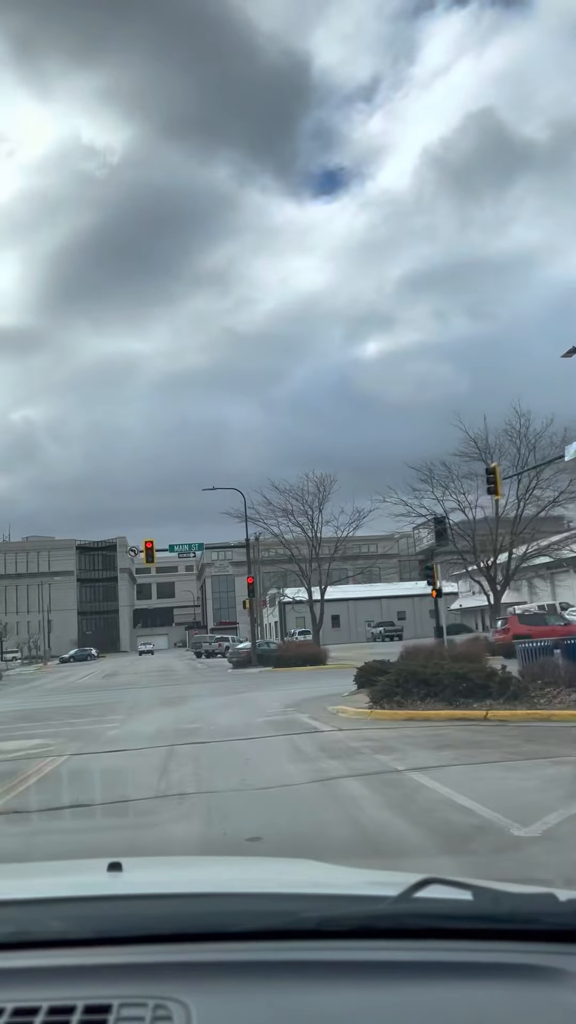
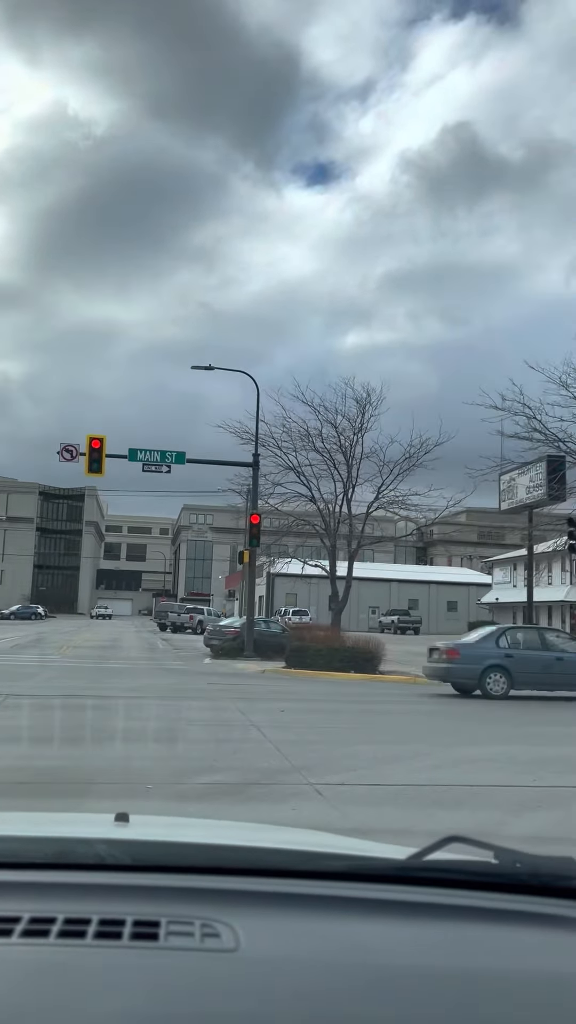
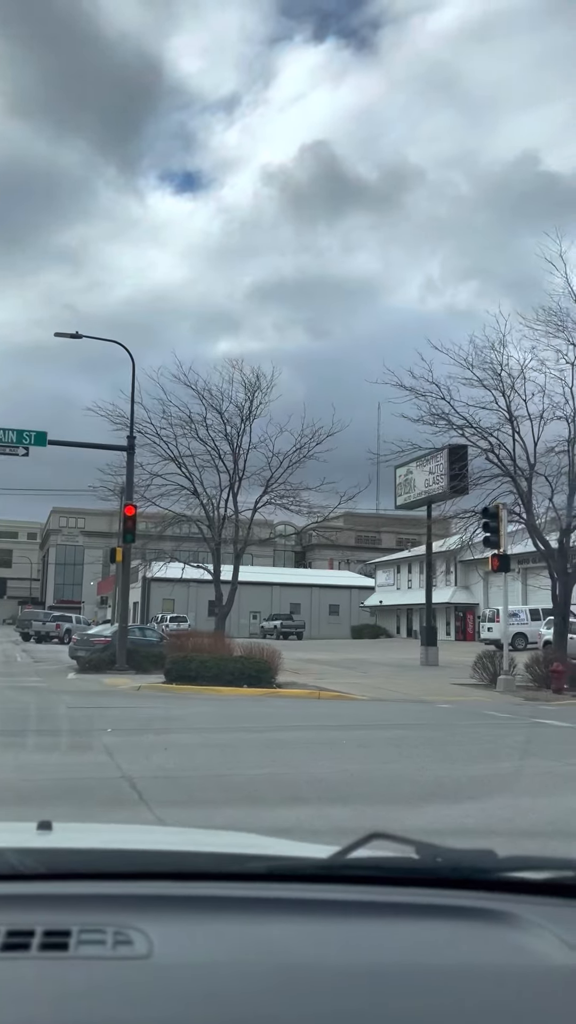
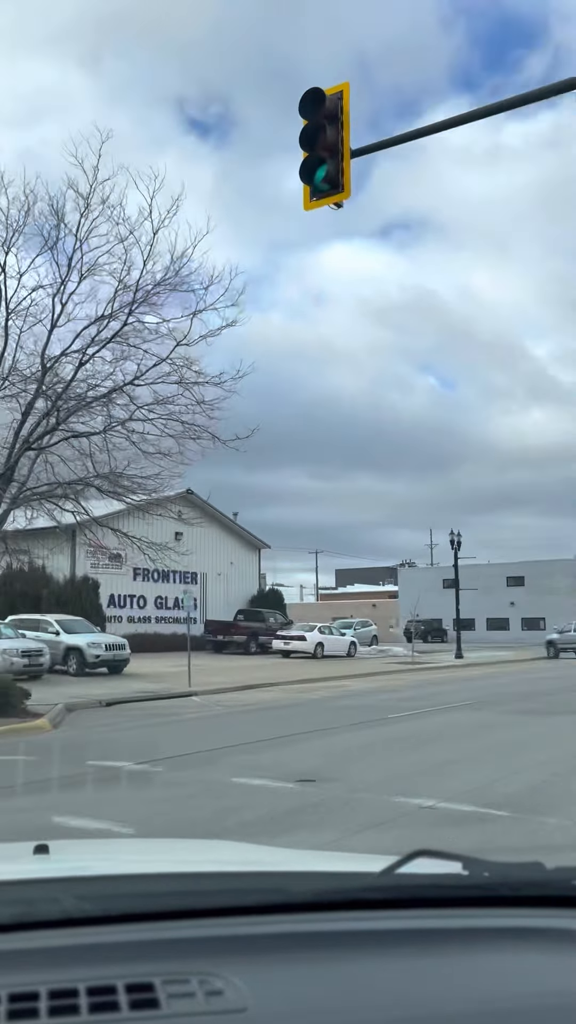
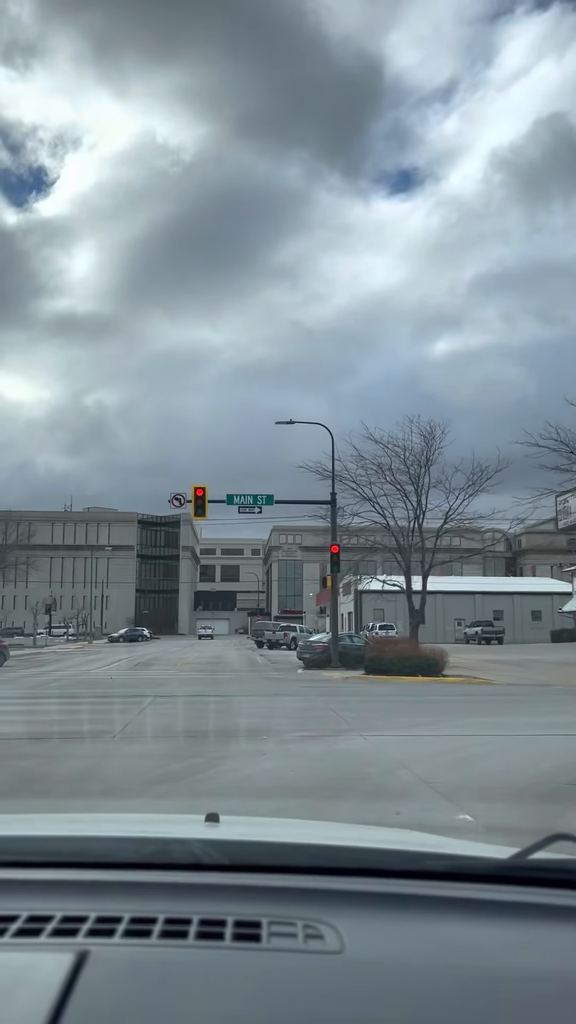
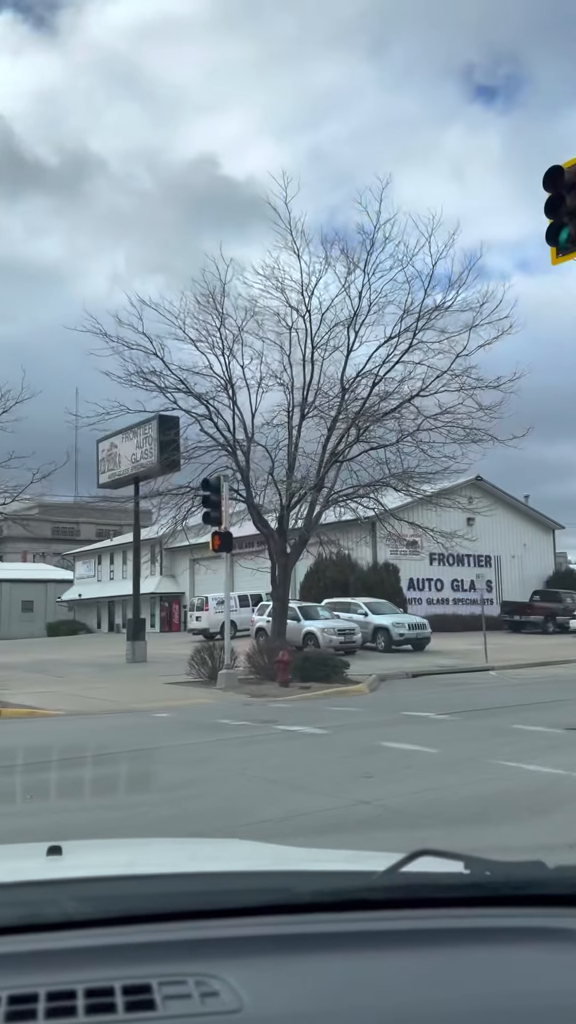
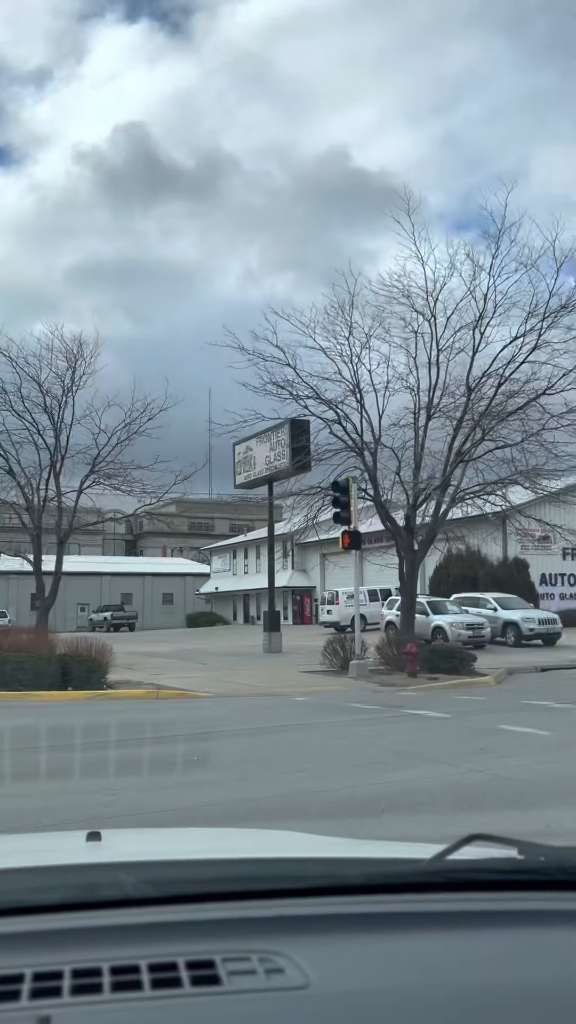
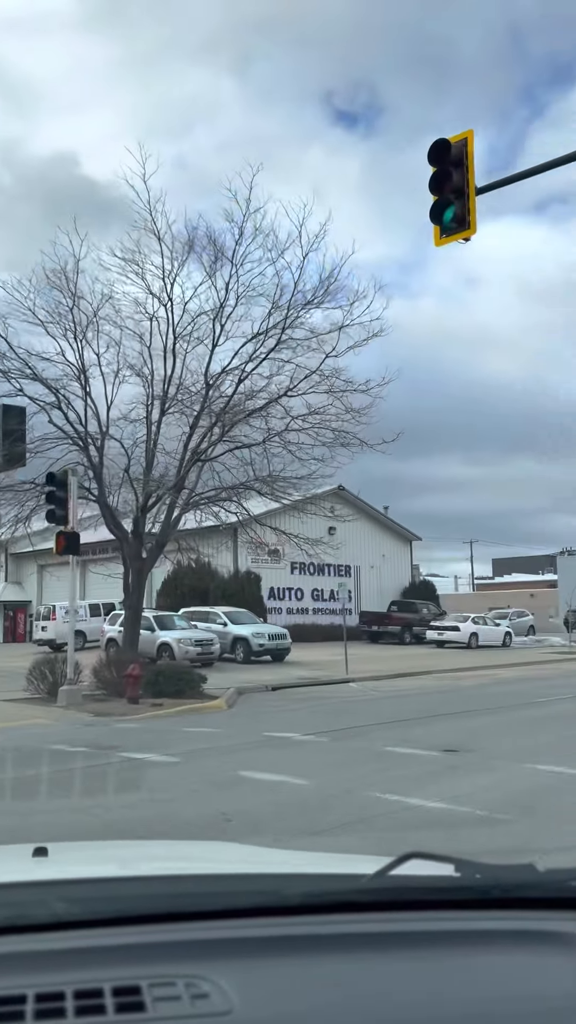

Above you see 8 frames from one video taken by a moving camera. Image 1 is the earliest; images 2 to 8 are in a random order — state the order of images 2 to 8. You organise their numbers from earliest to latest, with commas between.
5, 2, 3, 7, 6, 8, 4
